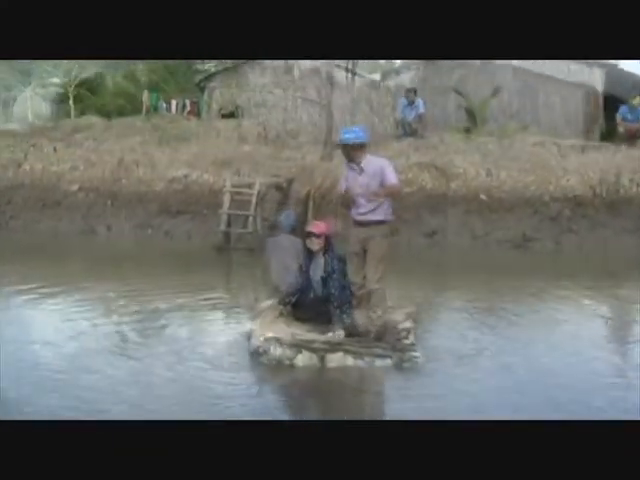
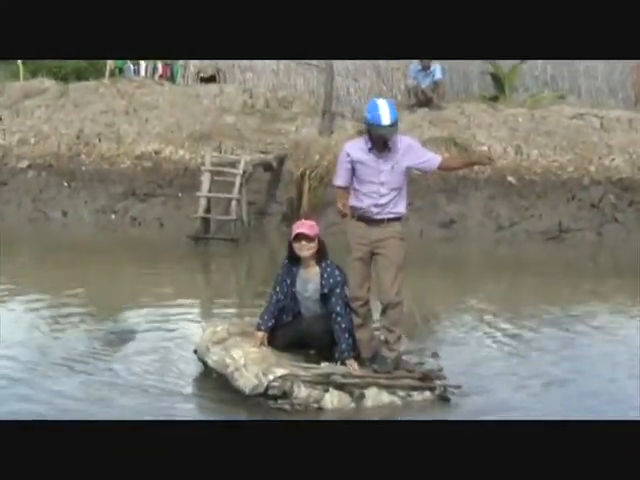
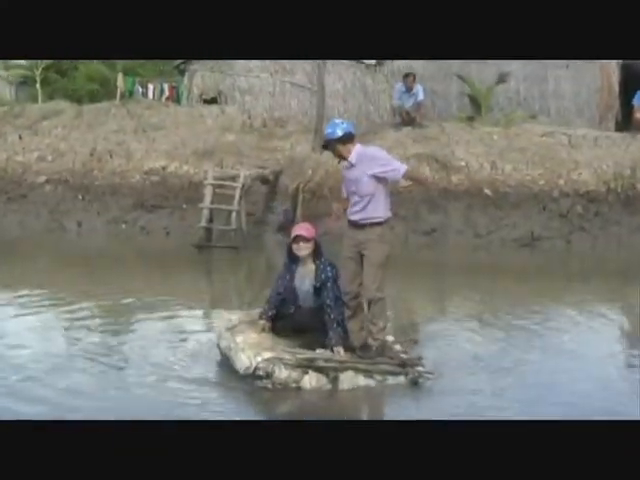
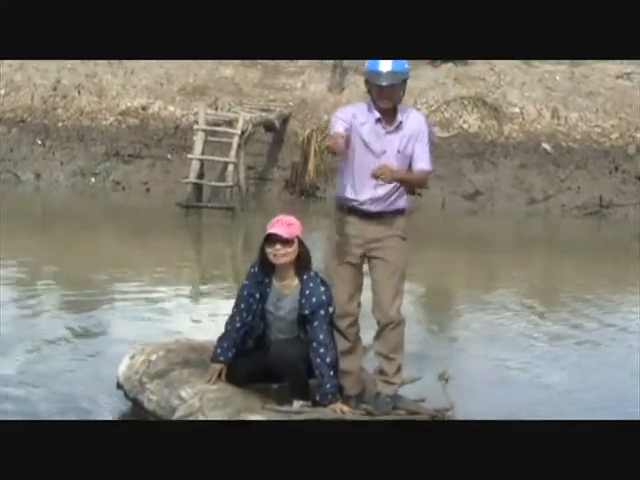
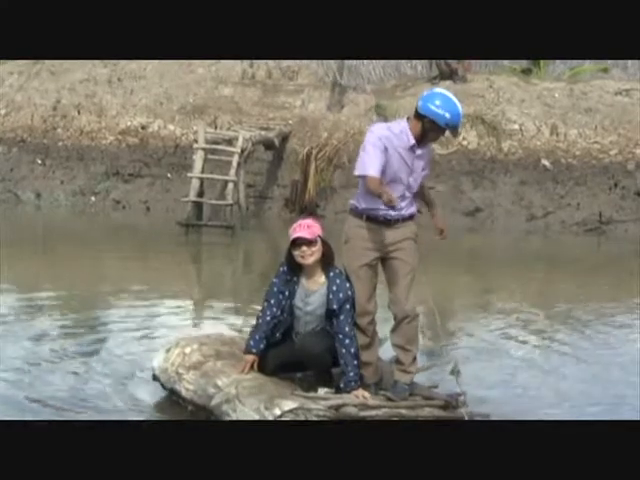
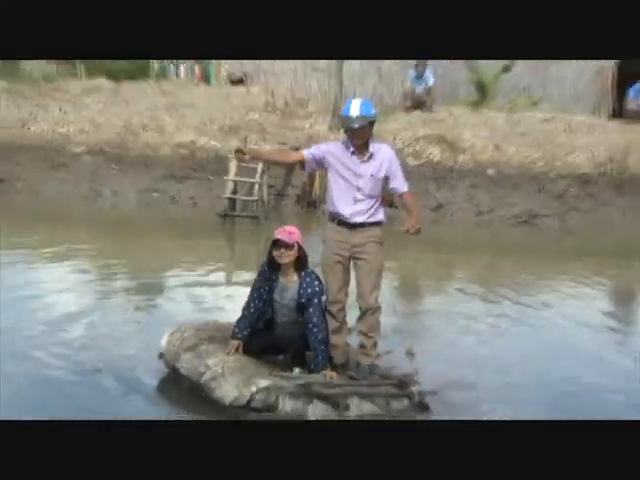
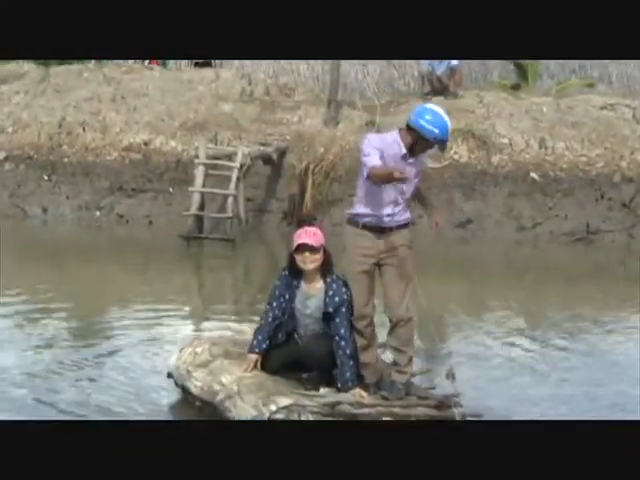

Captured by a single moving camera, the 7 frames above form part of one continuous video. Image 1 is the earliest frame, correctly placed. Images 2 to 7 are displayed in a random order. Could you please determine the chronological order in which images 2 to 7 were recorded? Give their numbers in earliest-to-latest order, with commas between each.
3, 2, 7, 5, 4, 6
